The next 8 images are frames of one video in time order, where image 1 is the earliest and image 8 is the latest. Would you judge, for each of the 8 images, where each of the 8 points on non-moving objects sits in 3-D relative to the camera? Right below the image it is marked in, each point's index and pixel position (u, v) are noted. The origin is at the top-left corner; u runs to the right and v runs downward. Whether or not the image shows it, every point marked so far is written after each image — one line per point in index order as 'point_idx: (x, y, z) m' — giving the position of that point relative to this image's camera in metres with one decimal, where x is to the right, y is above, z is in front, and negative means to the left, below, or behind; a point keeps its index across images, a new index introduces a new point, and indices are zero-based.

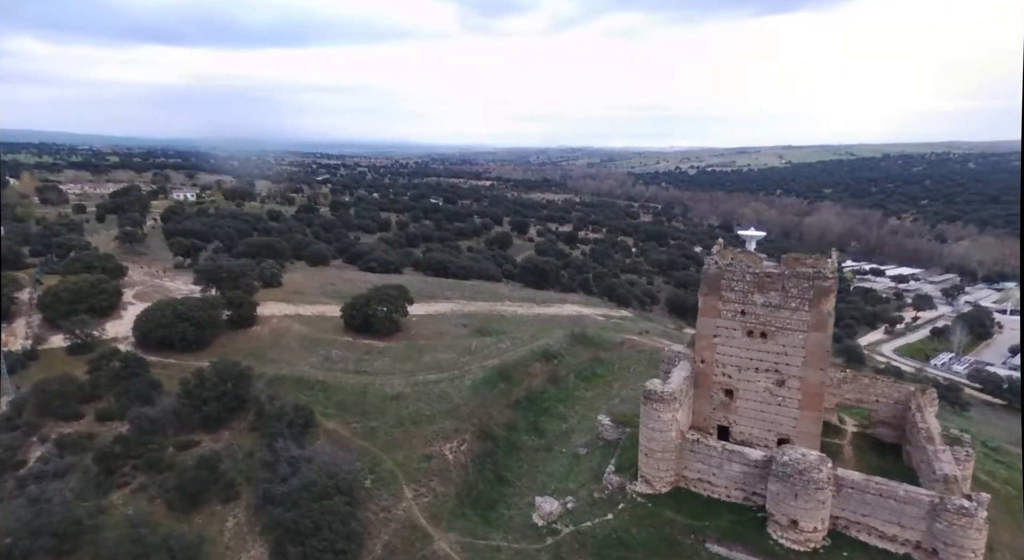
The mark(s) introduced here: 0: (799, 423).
0: (+6.1, -3.1, +13.3) m
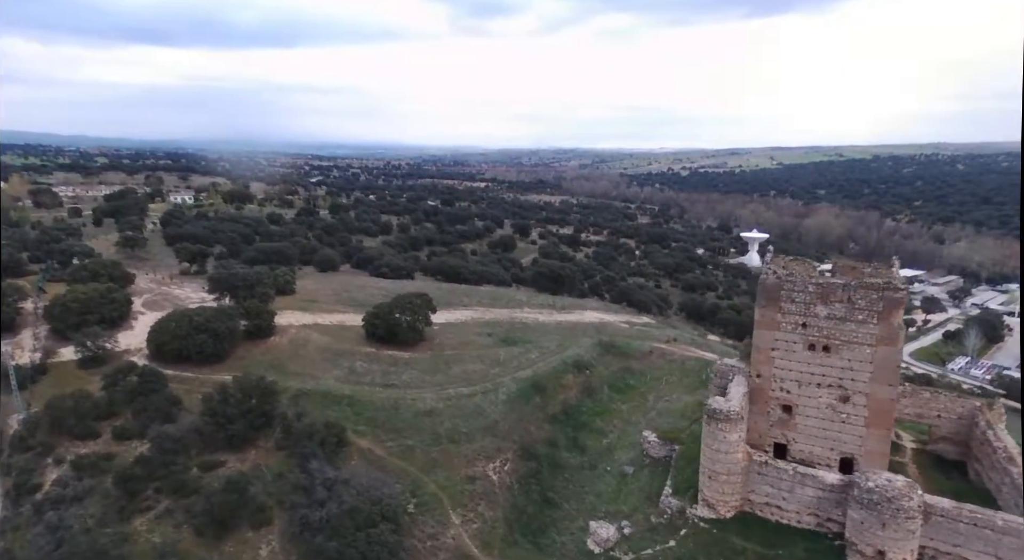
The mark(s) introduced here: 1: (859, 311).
0: (+7.1, -3.3, +12.7) m
1: (+6.9, -0.6, +12.5) m
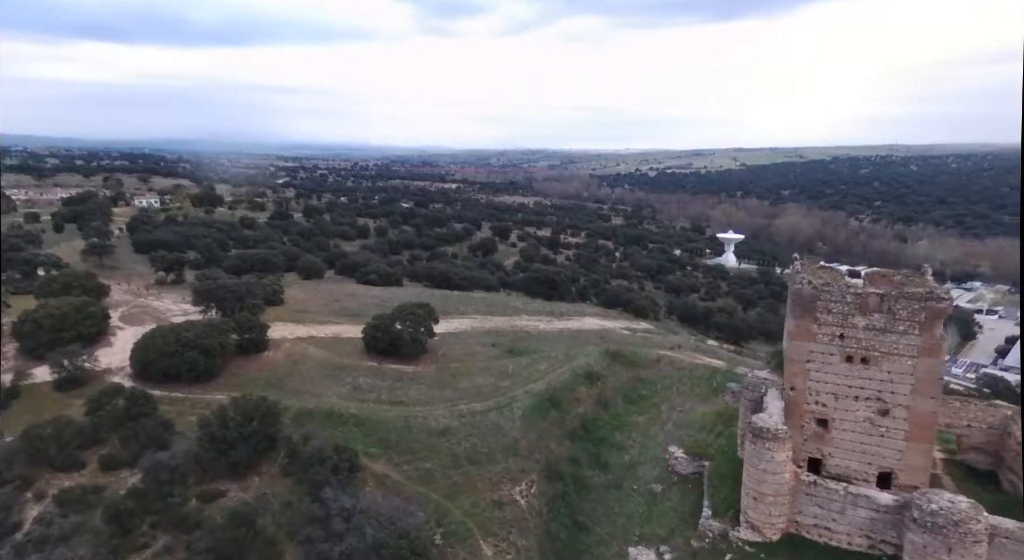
0: (+7.7, -3.5, +12.4) m
1: (+7.5, -0.8, +12.2) m
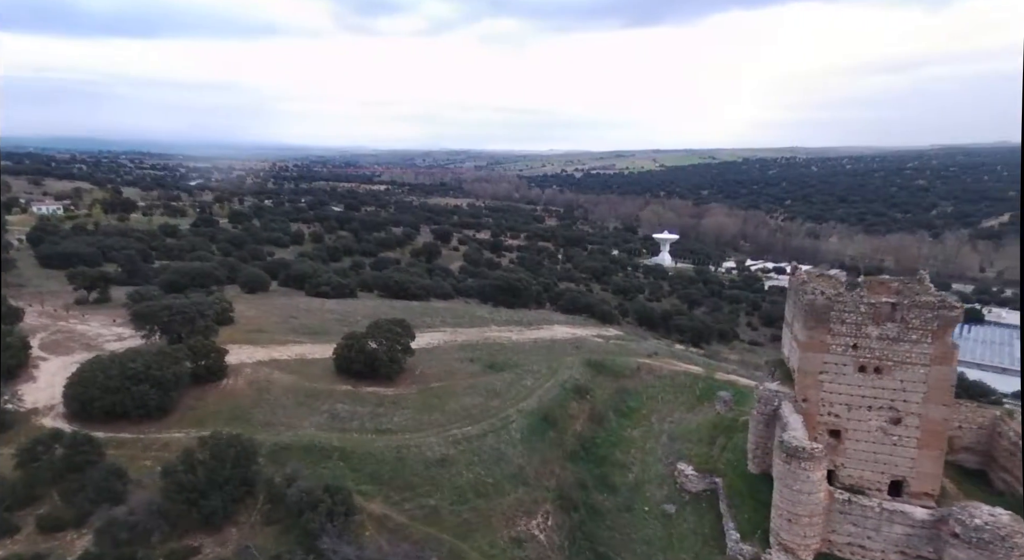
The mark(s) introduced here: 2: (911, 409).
0: (+8.0, -3.6, +12.5) m
1: (+7.7, -1.0, +12.2) m
2: (+7.8, -2.6, +12.4) m
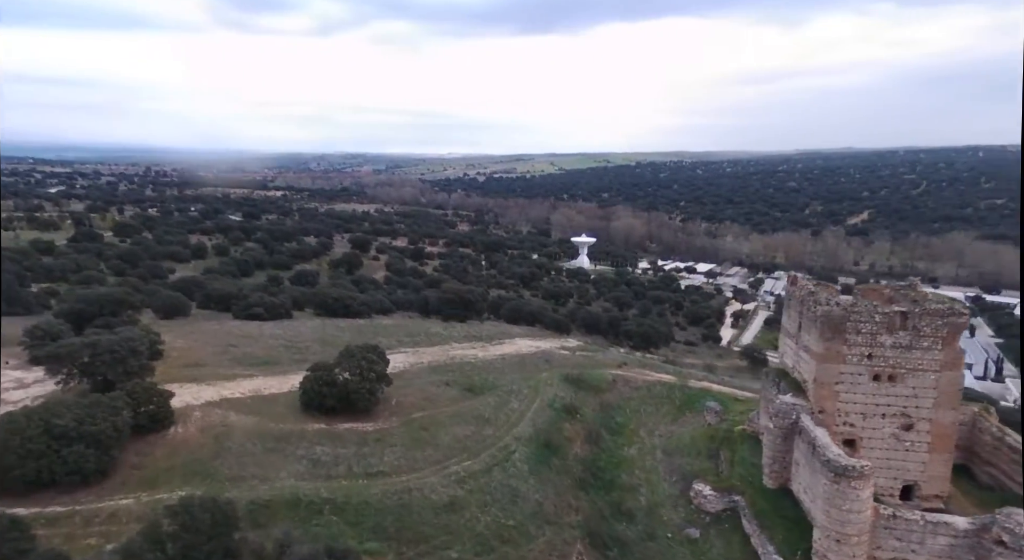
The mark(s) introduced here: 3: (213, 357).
0: (+8.4, -3.8, +12.7) m
1: (+8.1, -1.1, +12.4) m
2: (+8.2, -2.7, +12.6) m
3: (-8.4, -2.1, +17.7) m
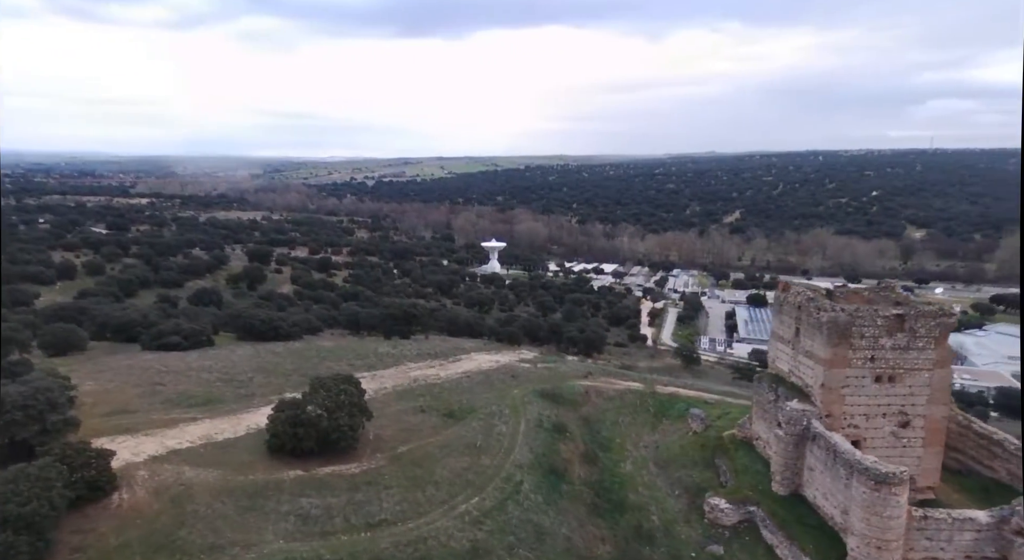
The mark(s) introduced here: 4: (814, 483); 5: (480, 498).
0: (+8.6, -3.8, +13.2) m
1: (+8.3, -1.1, +12.8) m
2: (+8.4, -2.7, +13.1) m
3: (-8.9, -2.8, +15.0) m
4: (+6.1, -4.1, +12.7) m
5: (-0.6, -4.3, +12.4) m
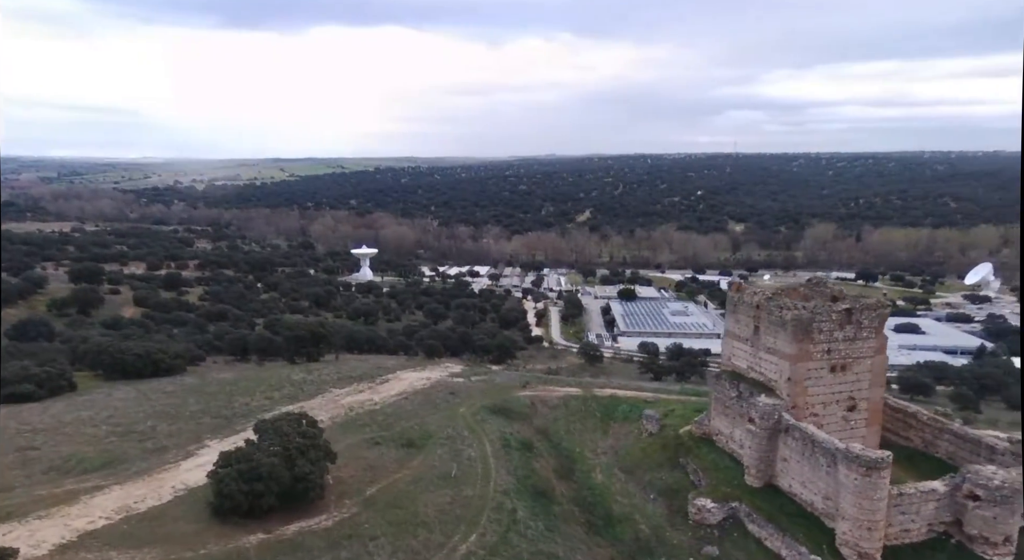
0: (+8.1, -3.6, +14.3) m
1: (+7.8, -1.0, +13.9) m
2: (+7.9, -2.5, +14.1) m
3: (-9.3, -3.5, +11.8) m
4: (+5.8, -4.1, +13.2) m
5: (-0.6, -4.6, +11.2) m
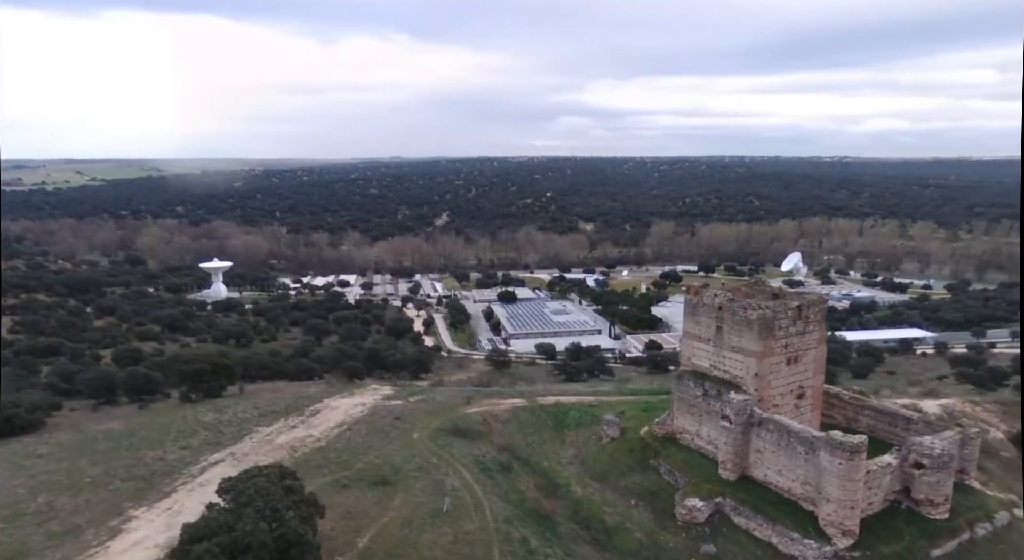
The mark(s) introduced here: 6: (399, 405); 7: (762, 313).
0: (+7.5, -3.5, +15.4) m
1: (+7.1, -0.9, +14.9) m
2: (+7.3, -2.4, +15.2) m
3: (-8.8, -4.2, +8.8) m
4: (+5.5, -4.0, +13.8) m
5: (-0.2, -4.8, +10.3) m
6: (-3.2, -3.6, +17.9) m
7: (+5.5, -0.6, +14.0) m
